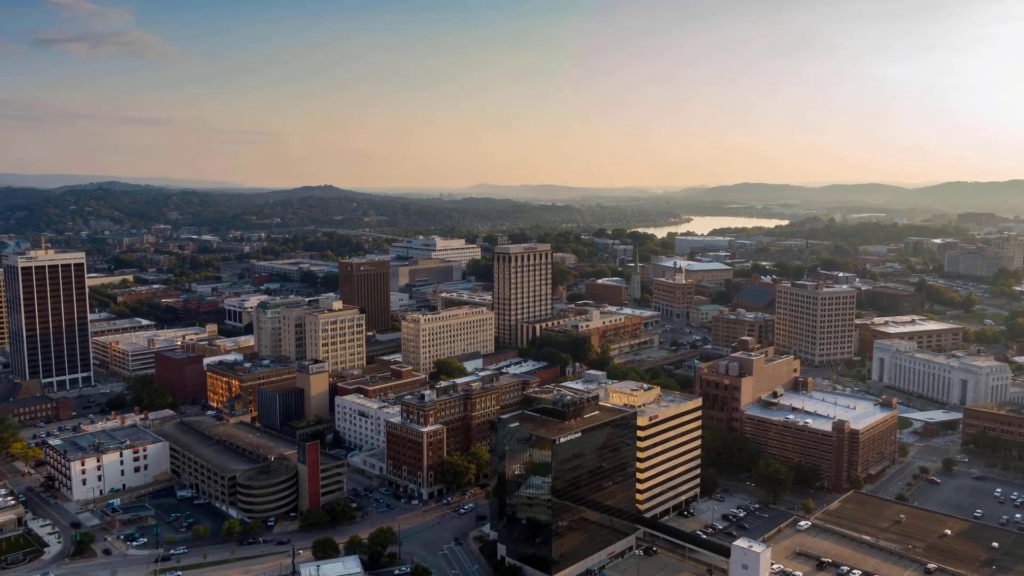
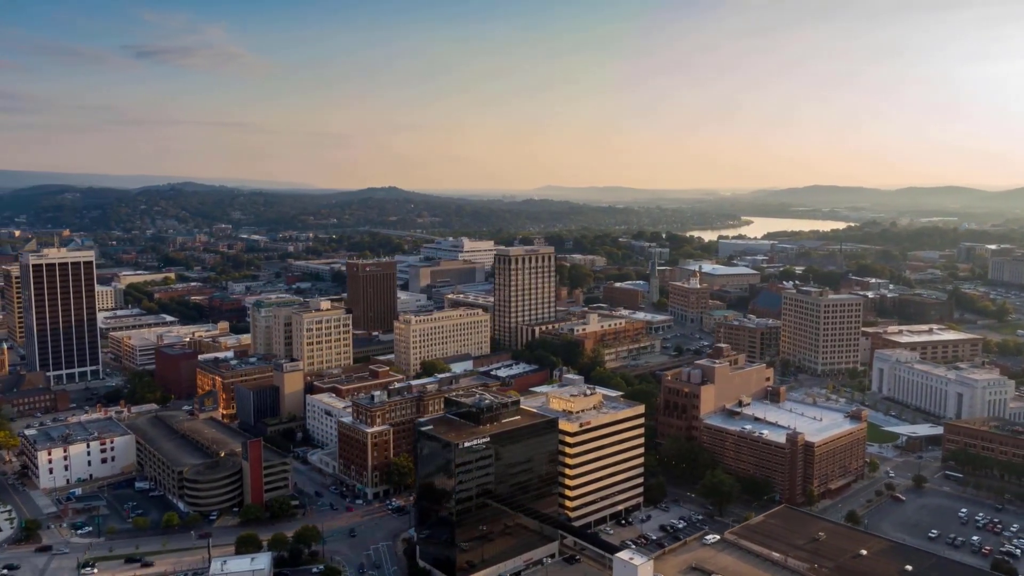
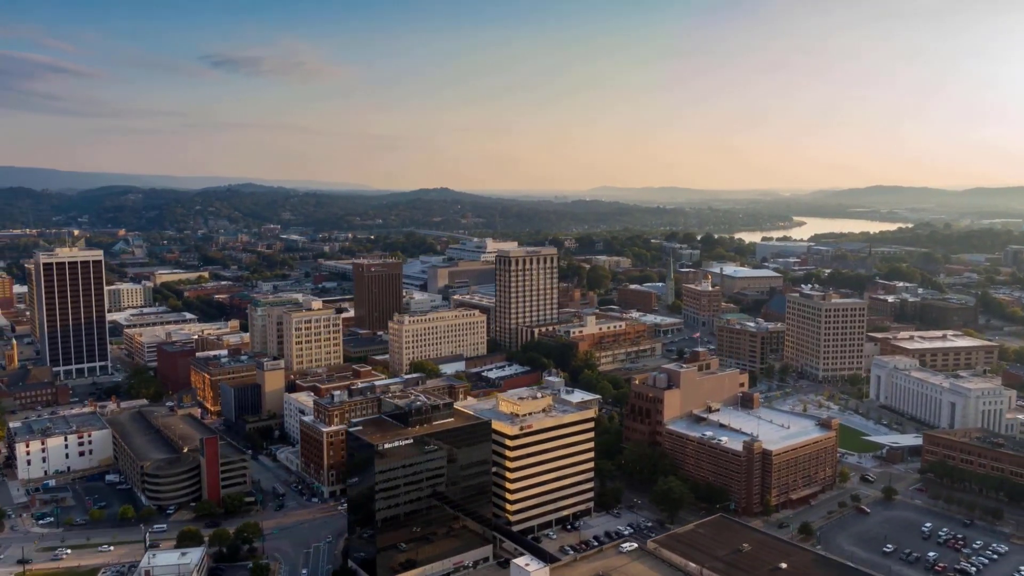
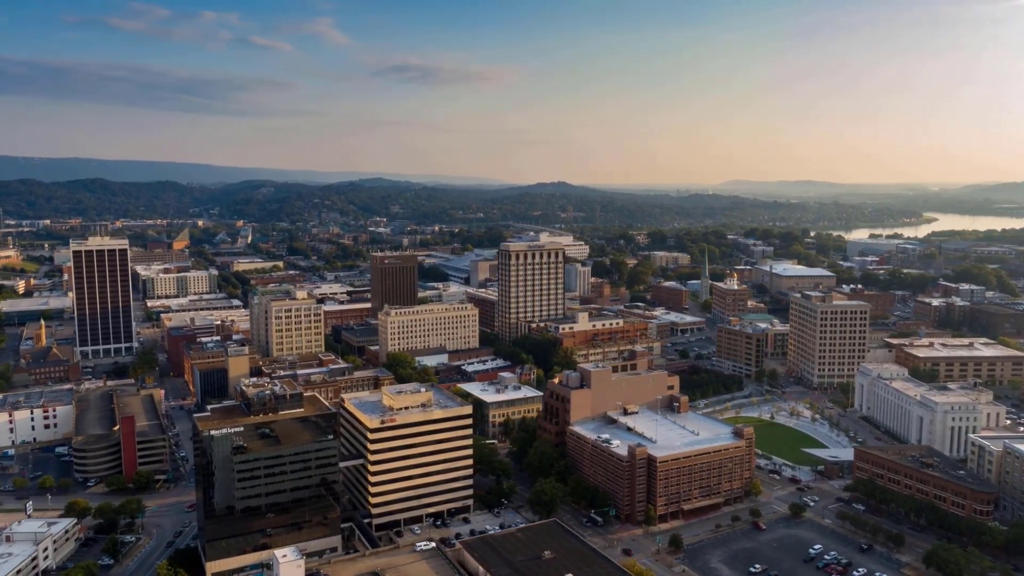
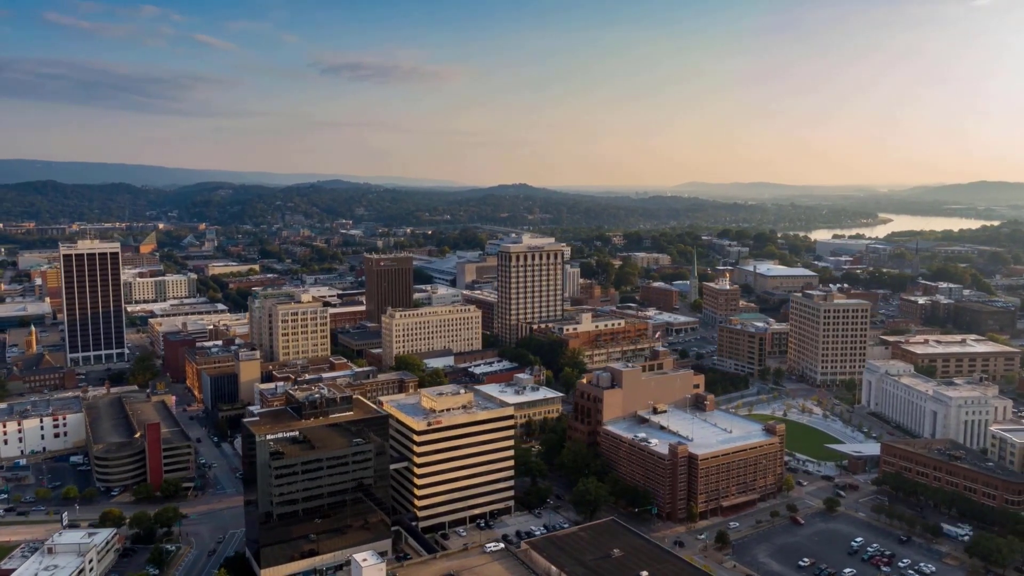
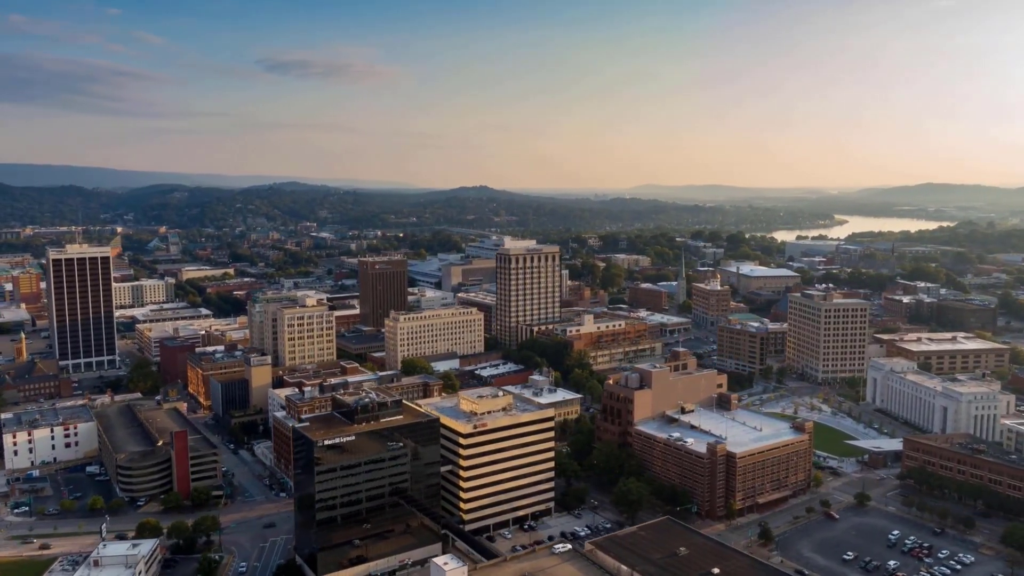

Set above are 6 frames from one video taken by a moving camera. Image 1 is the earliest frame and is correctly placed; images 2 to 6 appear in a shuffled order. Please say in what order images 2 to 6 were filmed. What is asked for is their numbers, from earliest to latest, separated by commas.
2, 3, 6, 5, 4
